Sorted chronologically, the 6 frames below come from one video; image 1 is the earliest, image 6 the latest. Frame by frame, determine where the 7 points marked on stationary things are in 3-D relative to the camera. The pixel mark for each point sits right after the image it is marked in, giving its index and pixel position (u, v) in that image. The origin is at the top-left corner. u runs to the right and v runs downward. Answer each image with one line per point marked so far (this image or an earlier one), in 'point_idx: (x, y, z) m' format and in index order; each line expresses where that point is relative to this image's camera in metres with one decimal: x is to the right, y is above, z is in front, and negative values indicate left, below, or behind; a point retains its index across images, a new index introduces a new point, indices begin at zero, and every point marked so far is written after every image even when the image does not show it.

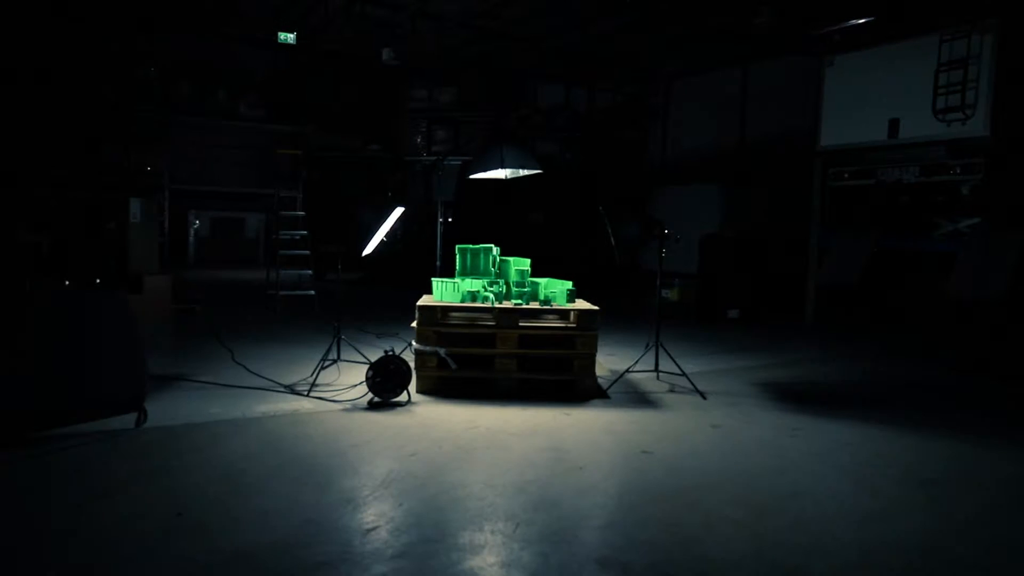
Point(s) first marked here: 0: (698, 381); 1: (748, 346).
0: (+1.6, -0.8, +5.9) m
1: (+2.6, -0.7, +7.9) m
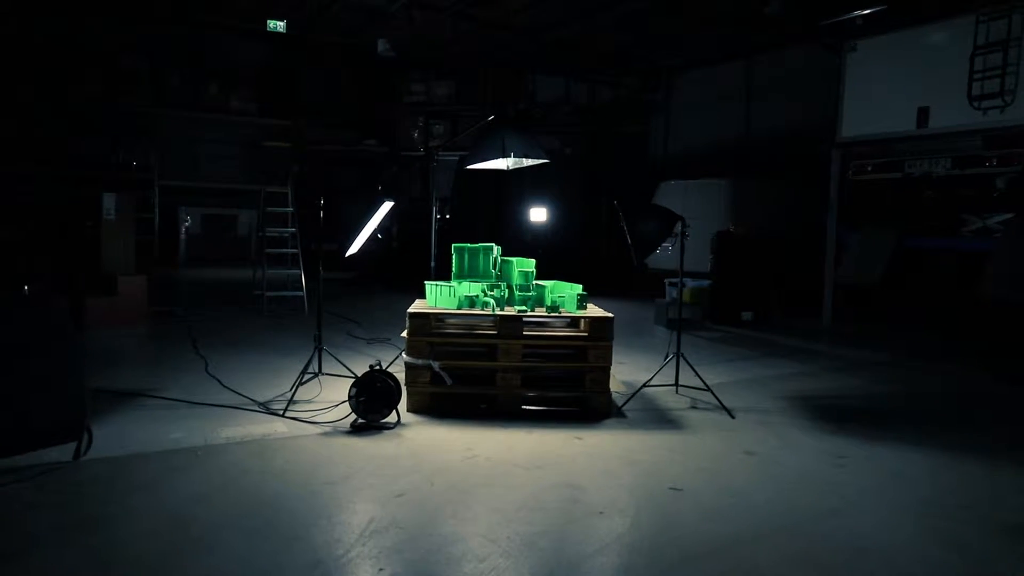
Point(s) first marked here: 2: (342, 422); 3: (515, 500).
0: (+1.6, -0.8, +5.3) m
1: (+2.7, -0.7, +7.3) m
2: (-1.0, -0.8, +4.3) m
3: (0.0, -0.9, +3.2) m
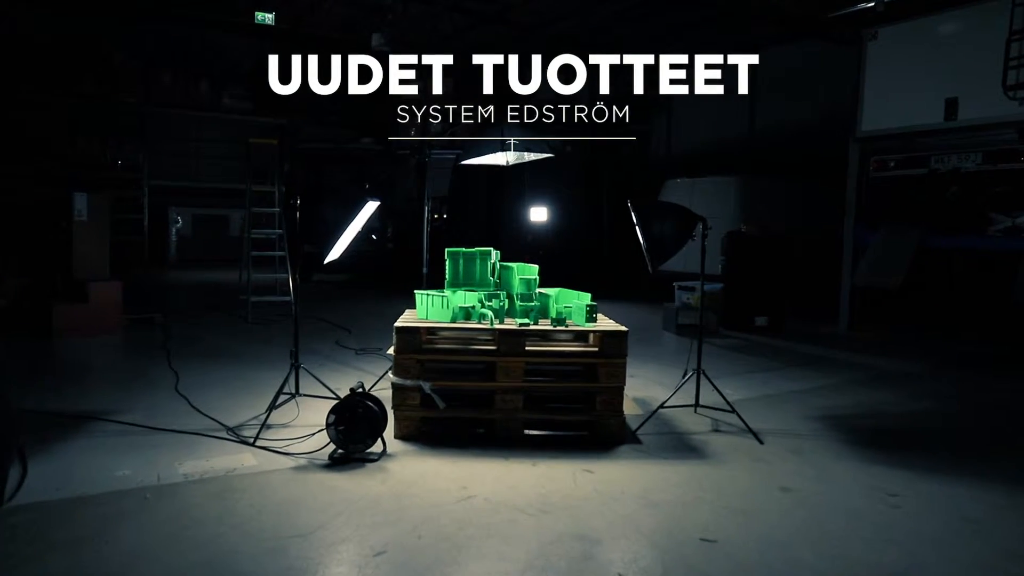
0: (+1.6, -0.9, +4.8) m
1: (+2.7, -0.7, +6.8) m
2: (-1.0, -0.9, +3.8) m
3: (0.0, -1.0, +2.6) m
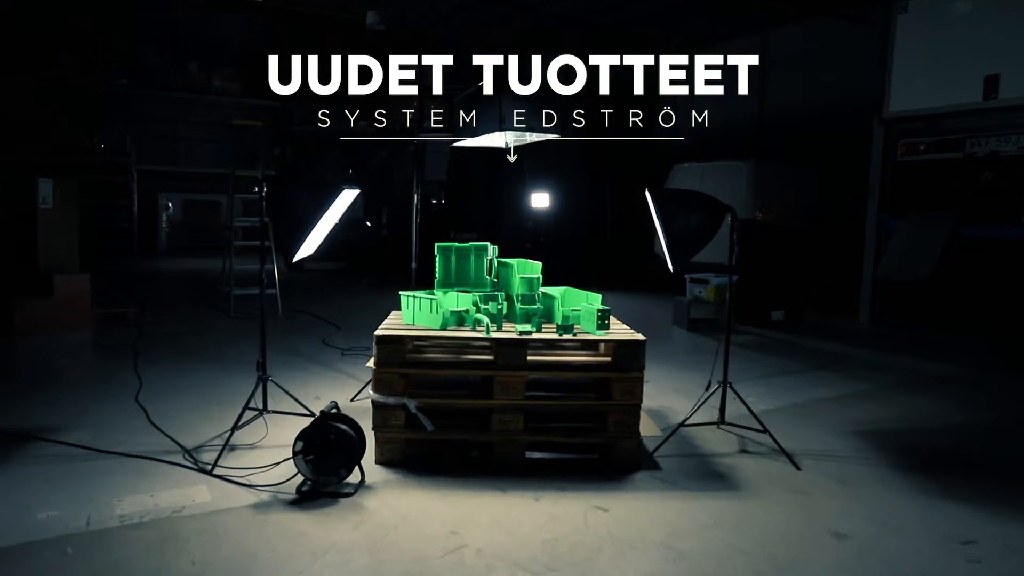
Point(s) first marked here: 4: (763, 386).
0: (+1.6, -0.9, +4.2) m
1: (+2.7, -0.7, +6.2) m
2: (-1.0, -0.9, +3.2) m
3: (0.0, -1.1, +2.1) m
4: (+1.9, -0.8, +5.4) m
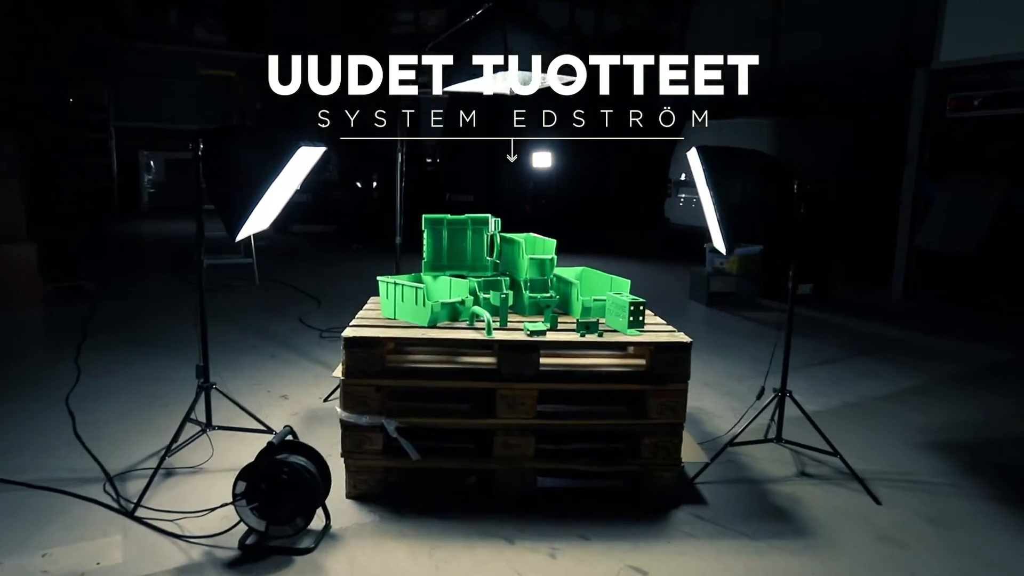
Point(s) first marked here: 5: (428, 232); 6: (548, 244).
0: (+1.6, -0.8, +3.5) m
1: (+2.7, -0.5, +5.5) m
2: (-1.0, -0.9, +2.5) m
3: (0.0, -1.1, +1.4) m
4: (+2.0, -0.6, +4.7) m
5: (-0.4, +0.2, +3.1) m
6: (+0.2, +0.2, +3.2) m
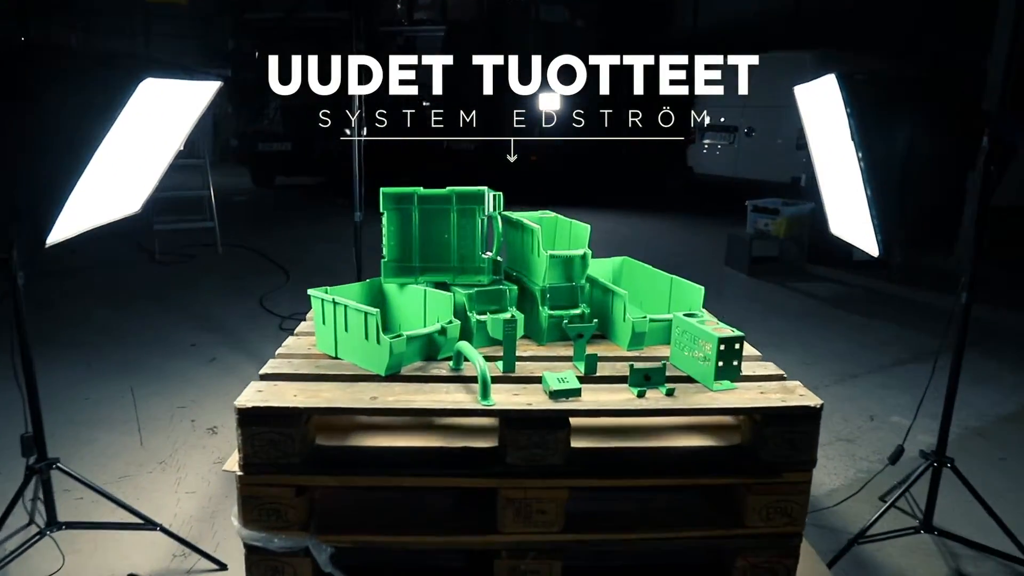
0: (+1.6, -0.8, +2.4) m
1: (+2.7, -0.3, +4.4) m
2: (-1.0, -0.9, +1.5) m
3: (+0.1, -1.2, +0.3) m
4: (+2.0, -0.5, +3.6) m
5: (-0.3, +0.2, +2.0) m
6: (+0.2, +0.2, +2.0) m
